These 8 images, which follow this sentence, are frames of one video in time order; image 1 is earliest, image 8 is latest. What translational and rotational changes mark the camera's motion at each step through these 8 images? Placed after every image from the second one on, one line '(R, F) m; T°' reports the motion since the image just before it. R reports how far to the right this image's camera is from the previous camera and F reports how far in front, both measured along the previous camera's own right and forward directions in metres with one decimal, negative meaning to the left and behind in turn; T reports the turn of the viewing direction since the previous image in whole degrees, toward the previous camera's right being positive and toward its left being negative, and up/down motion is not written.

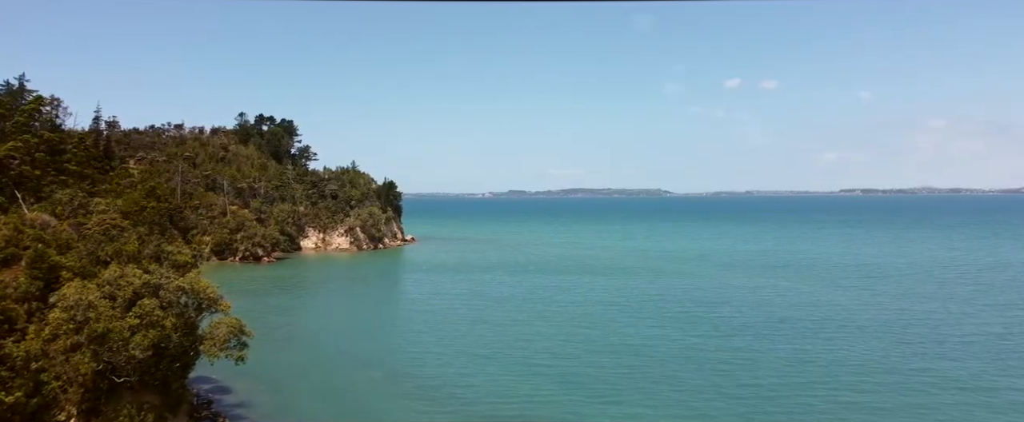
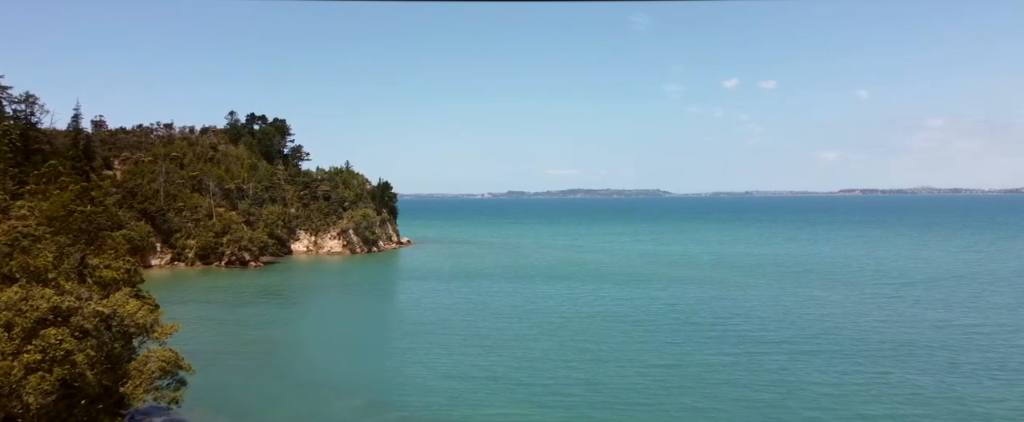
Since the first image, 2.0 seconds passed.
(-0.2, +4.3) m; 0°
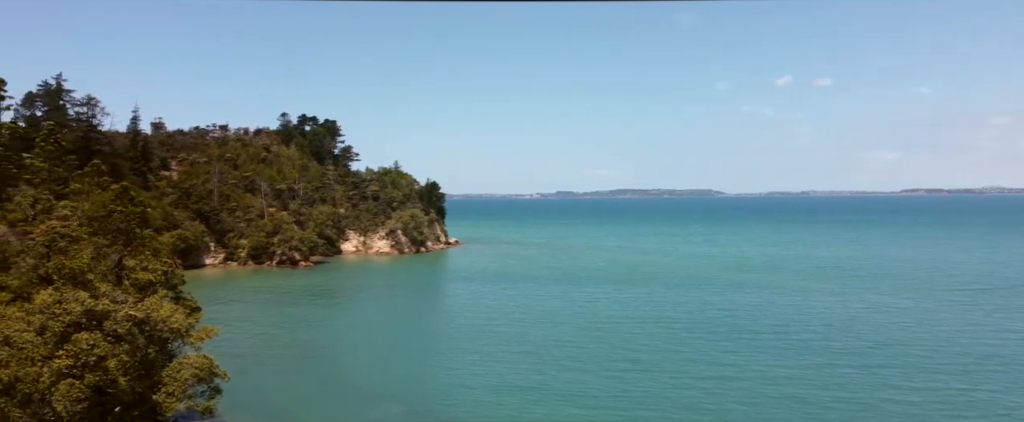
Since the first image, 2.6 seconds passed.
(+0.1, +1.0) m; -4°
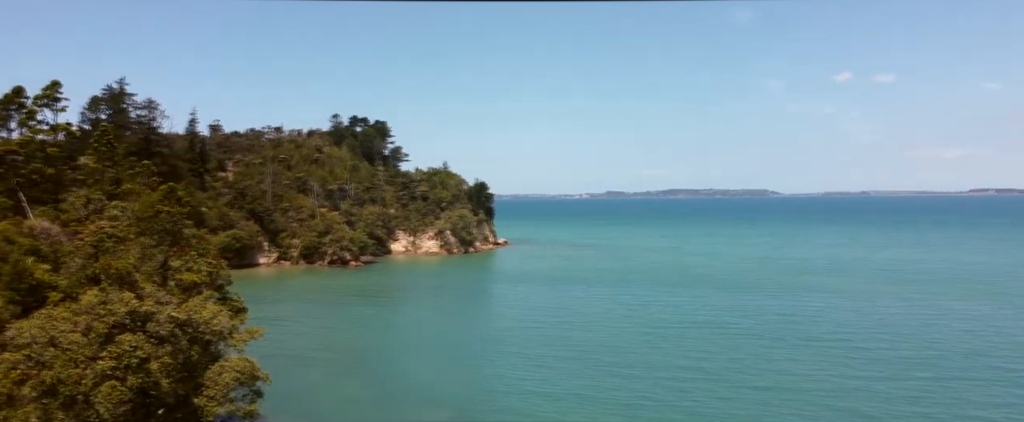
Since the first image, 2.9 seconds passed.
(+0.1, +0.5) m; -4°
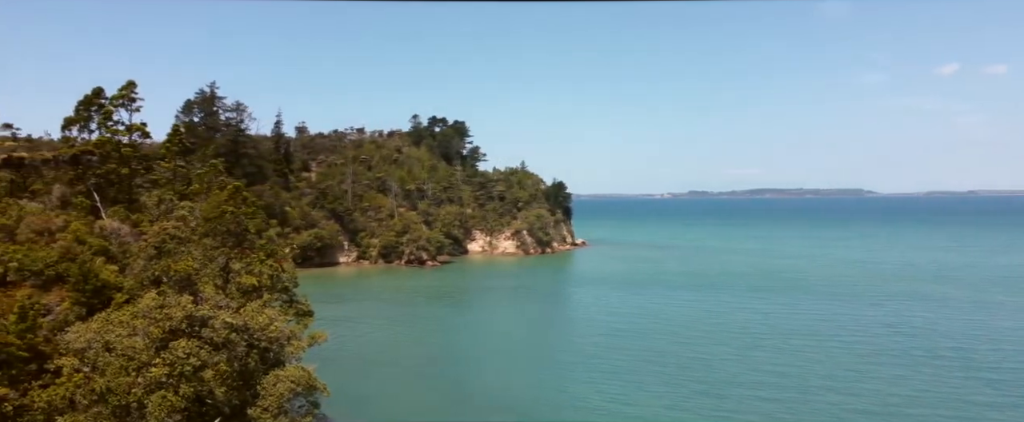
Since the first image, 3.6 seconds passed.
(+0.2, +1.2) m; -6°
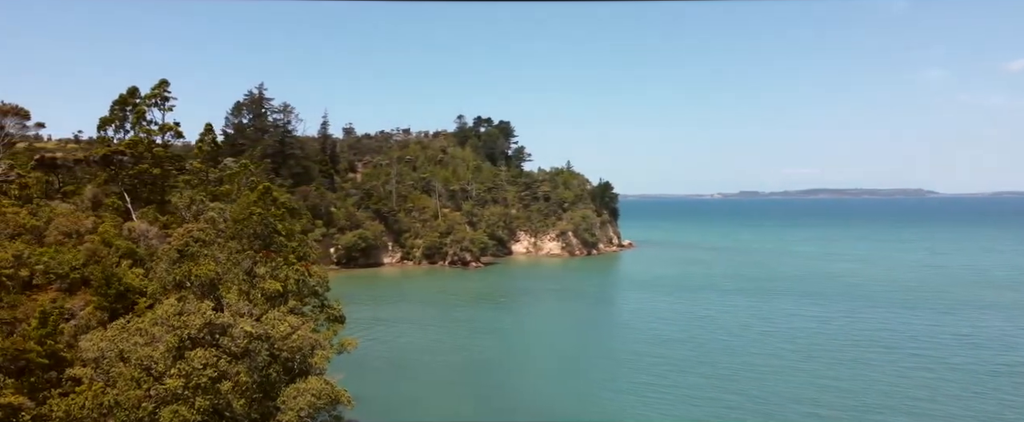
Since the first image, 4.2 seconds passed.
(+0.2, +1.1) m; -4°
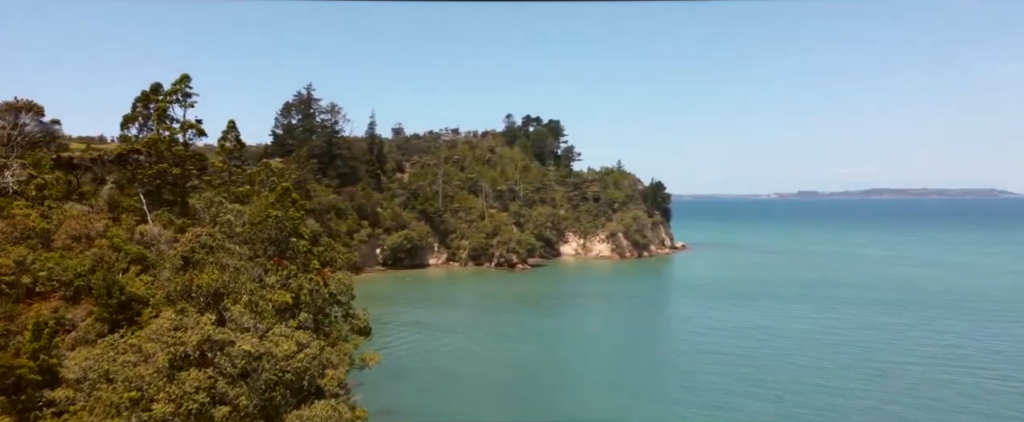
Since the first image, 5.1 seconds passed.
(+0.3, +1.9) m; -4°
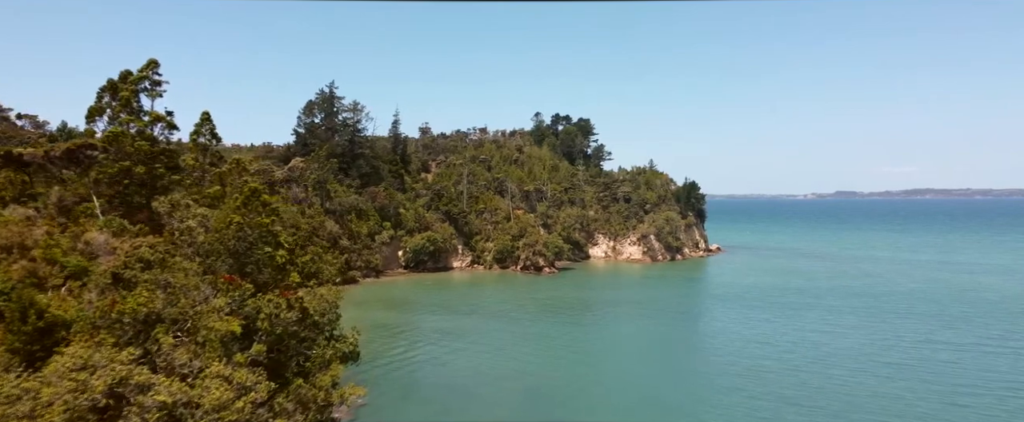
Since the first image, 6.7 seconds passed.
(+0.4, +3.2) m; -2°
